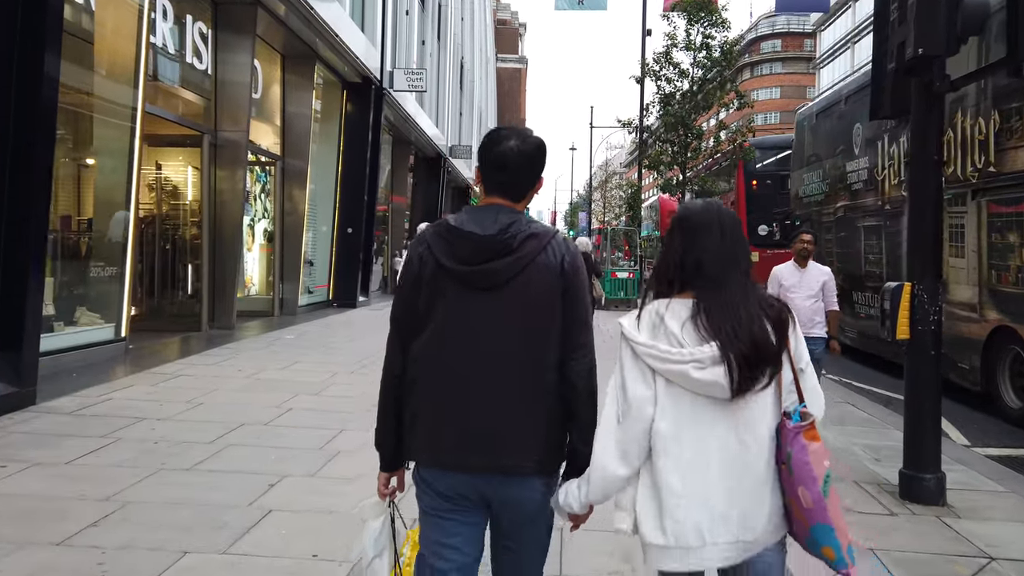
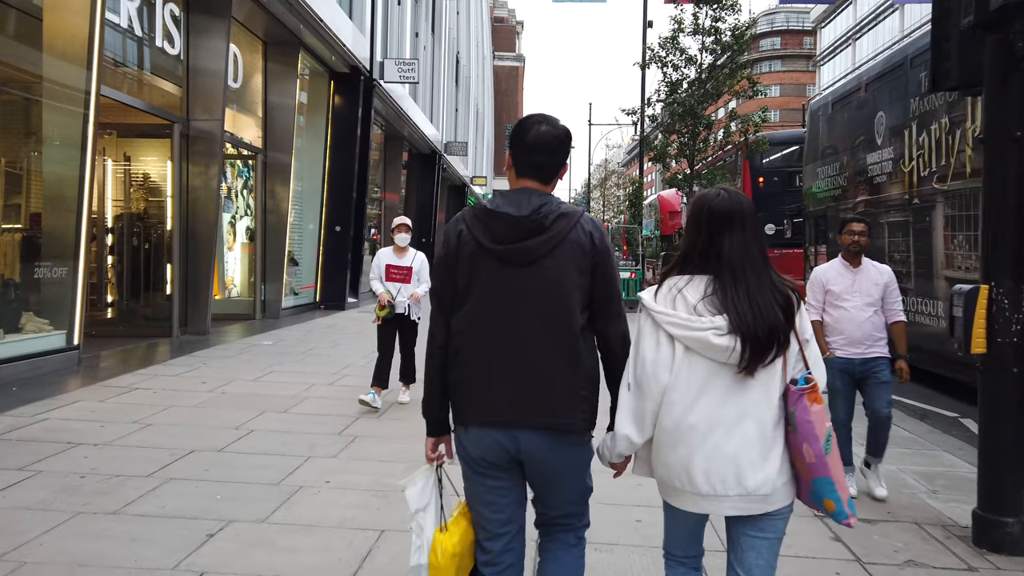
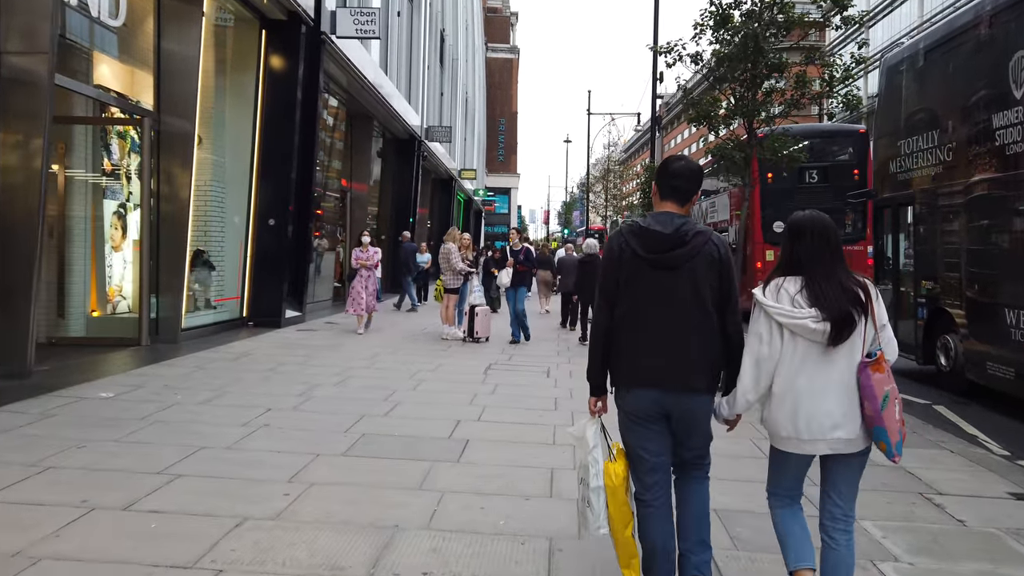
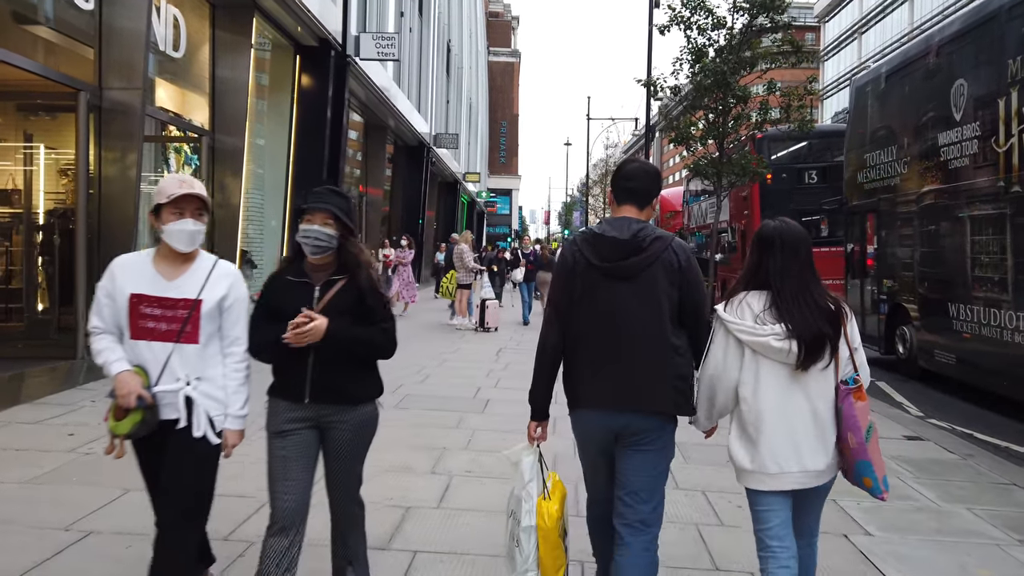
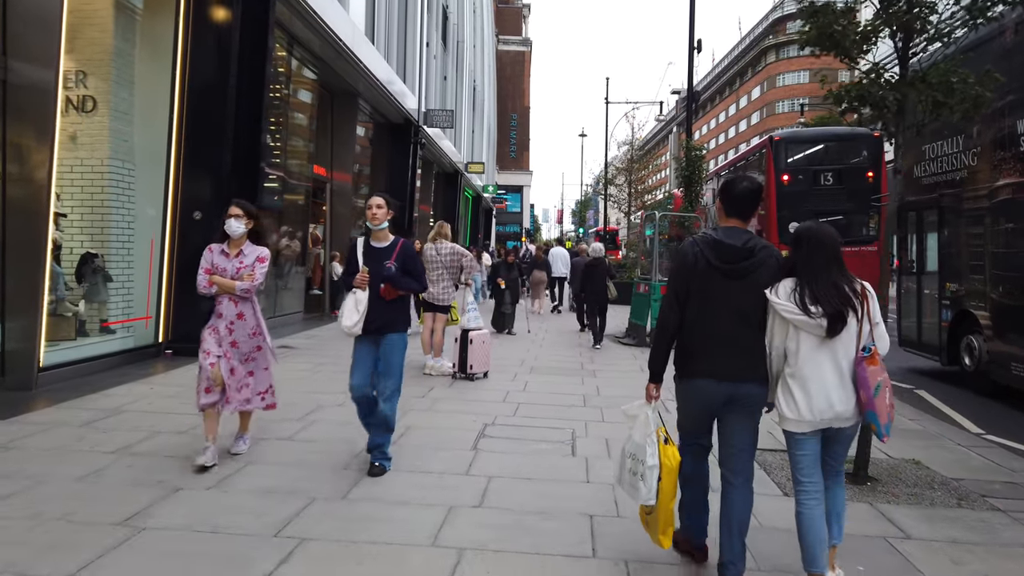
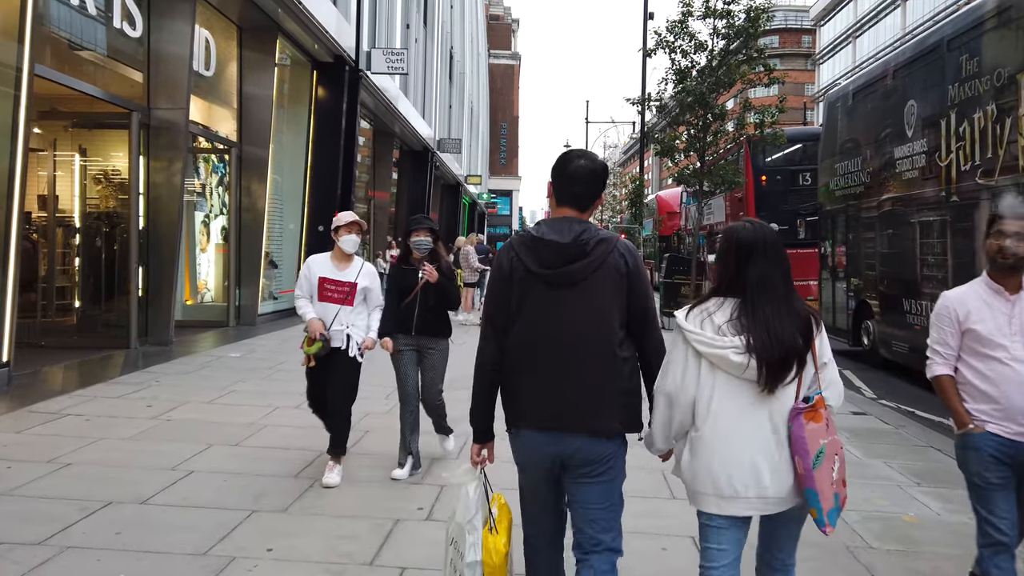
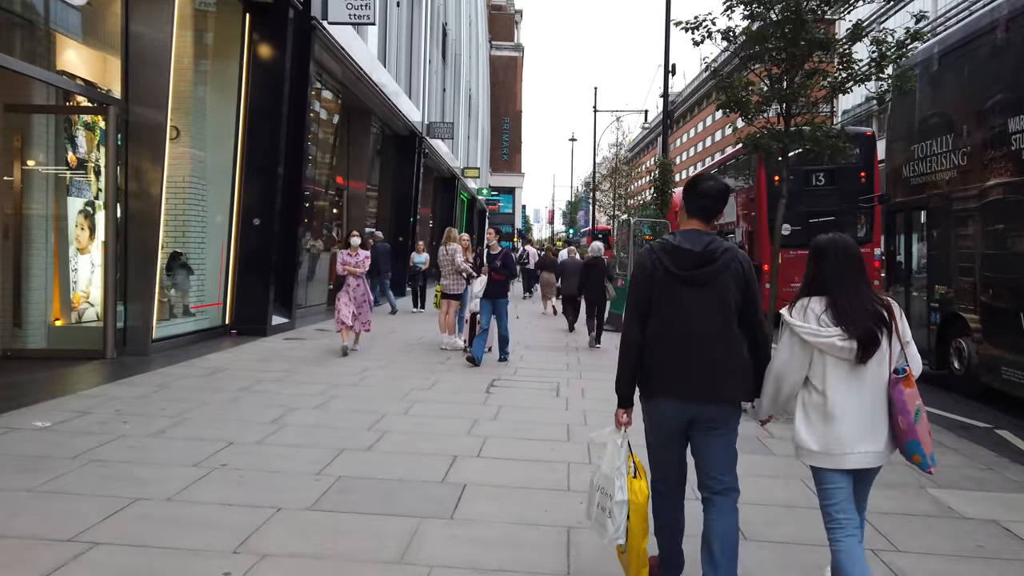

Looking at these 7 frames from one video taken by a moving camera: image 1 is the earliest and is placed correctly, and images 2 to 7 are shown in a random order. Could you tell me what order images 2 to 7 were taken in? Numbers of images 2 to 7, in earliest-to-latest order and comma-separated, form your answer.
2, 6, 4, 3, 7, 5
